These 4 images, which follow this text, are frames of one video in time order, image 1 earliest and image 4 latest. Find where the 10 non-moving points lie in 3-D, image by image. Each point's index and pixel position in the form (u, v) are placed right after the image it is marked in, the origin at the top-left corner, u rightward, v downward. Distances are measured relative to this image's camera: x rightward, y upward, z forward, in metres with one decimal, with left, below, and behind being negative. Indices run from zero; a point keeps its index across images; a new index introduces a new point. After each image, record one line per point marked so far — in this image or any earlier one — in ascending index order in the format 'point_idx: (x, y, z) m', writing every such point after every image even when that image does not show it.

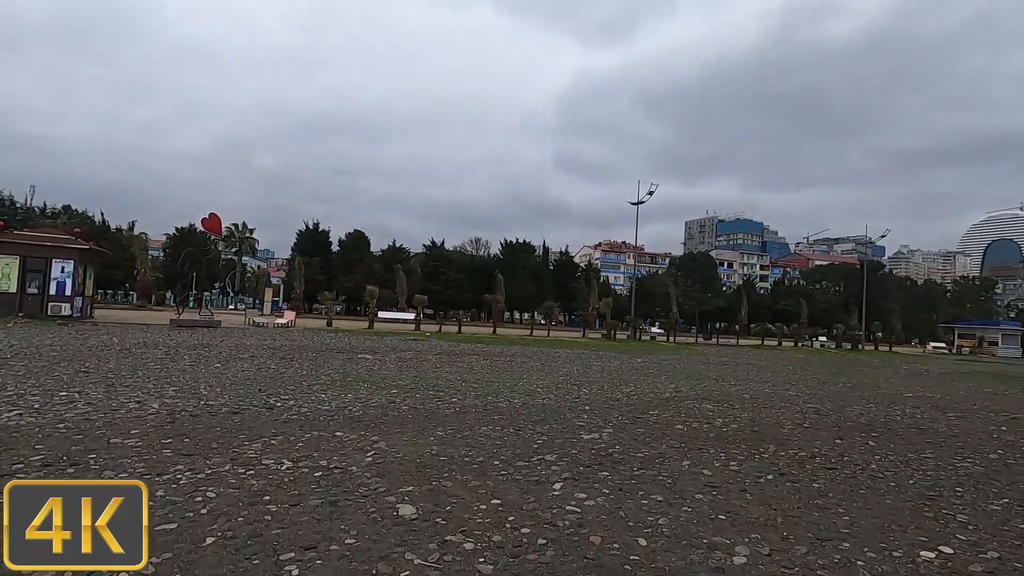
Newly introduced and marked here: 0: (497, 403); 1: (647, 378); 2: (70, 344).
0: (-0.3, -2.2, +10.2) m
1: (+4.4, -2.9, +17.1) m
2: (-13.8, -1.7, +16.7) m
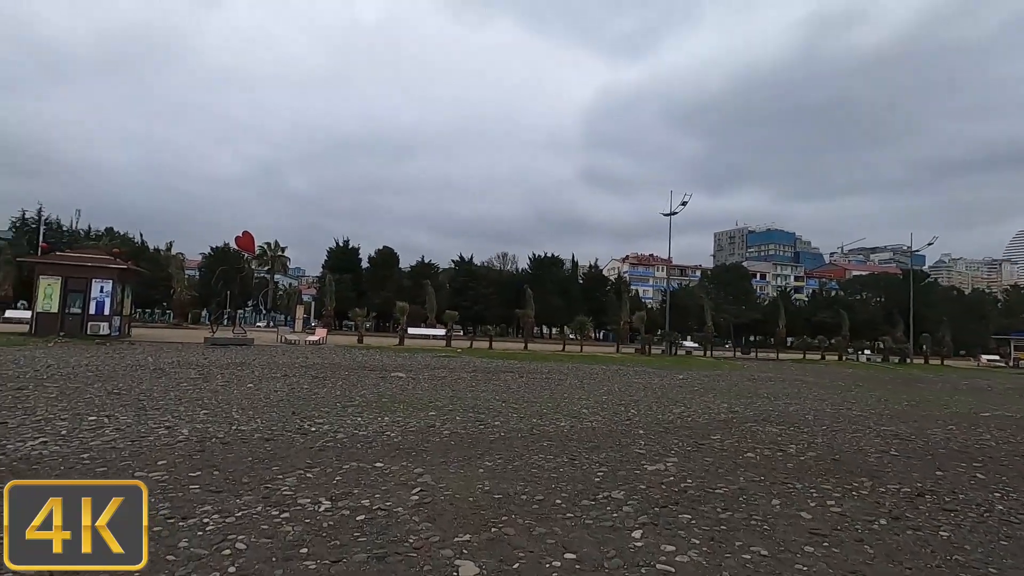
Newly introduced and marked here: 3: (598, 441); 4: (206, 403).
0: (+0.6, -2.5, +9.5) m
1: (+5.5, -3.3, +16.1) m
2: (-12.6, -2.4, +16.6) m
3: (+1.4, -2.4, +8.5) m
4: (-5.8, -2.2, +10.2) m
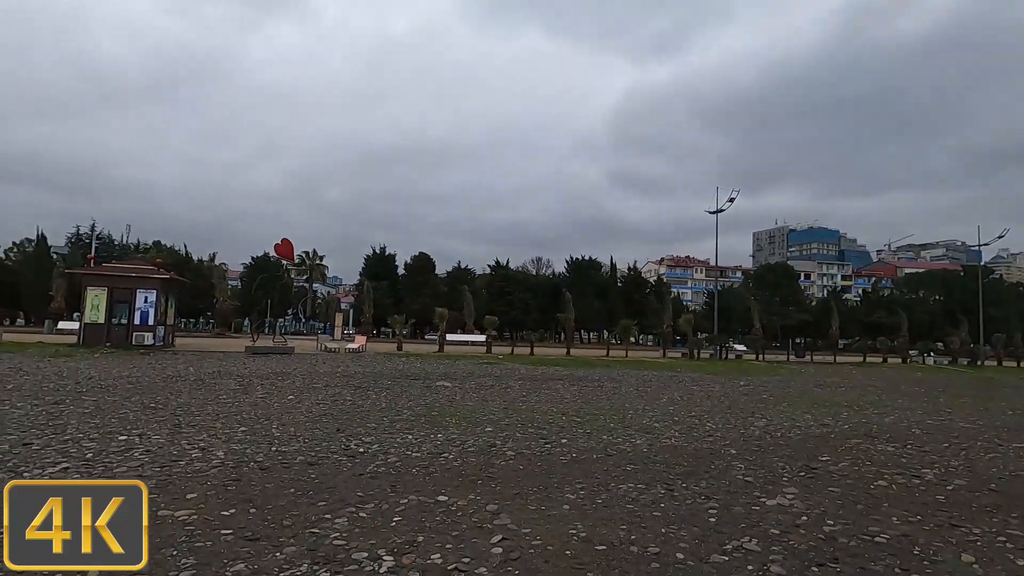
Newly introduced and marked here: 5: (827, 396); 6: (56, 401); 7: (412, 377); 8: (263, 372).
0: (+1.7, -2.4, +8.3) m
1: (+7.0, -3.2, +14.6) m
2: (-11.1, -2.6, +16.2) m
3: (+2.4, -2.4, +7.2) m
4: (-4.7, -2.3, +9.4) m
5: (+11.0, -3.7, +18.6) m
6: (-9.3, -2.3, +10.9) m
7: (-3.5, -3.1, +18.8) m
8: (-8.1, -2.7, +17.4) m
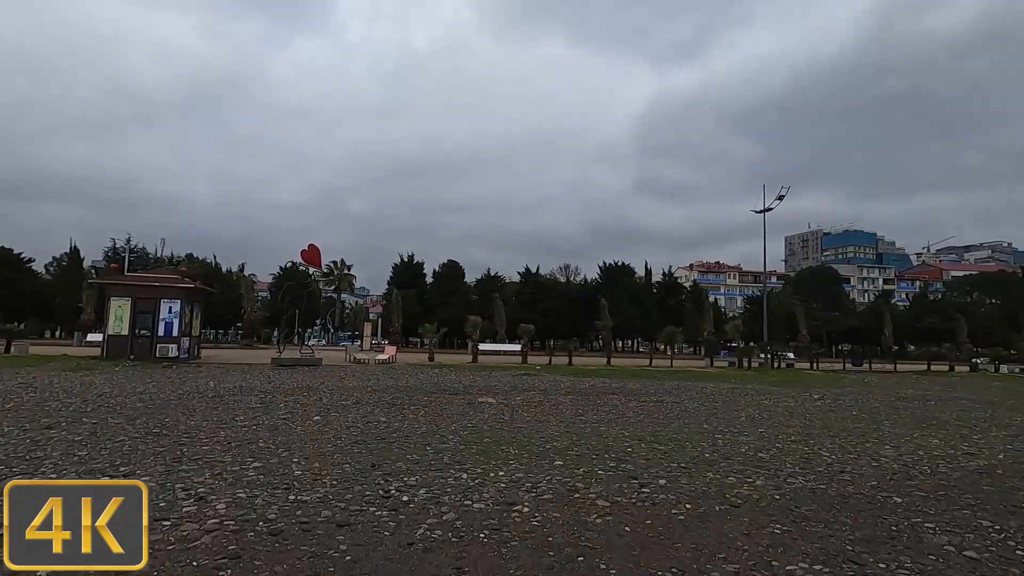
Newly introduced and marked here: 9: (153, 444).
0: (+2.7, -2.4, +6.3) m
1: (+8.3, -3.2, +12.3) m
2: (-9.7, -2.8, +14.8) m
3: (+3.4, -2.3, +5.2) m
4: (-3.6, -2.3, +7.8) m
5: (+12.5, -3.7, +16.1) m
6: (-8.1, -2.4, +9.4) m
7: (-2.0, -3.3, +17.0) m
8: (-6.6, -2.9, +15.8) m
9: (-5.4, -2.3, +8.1) m
